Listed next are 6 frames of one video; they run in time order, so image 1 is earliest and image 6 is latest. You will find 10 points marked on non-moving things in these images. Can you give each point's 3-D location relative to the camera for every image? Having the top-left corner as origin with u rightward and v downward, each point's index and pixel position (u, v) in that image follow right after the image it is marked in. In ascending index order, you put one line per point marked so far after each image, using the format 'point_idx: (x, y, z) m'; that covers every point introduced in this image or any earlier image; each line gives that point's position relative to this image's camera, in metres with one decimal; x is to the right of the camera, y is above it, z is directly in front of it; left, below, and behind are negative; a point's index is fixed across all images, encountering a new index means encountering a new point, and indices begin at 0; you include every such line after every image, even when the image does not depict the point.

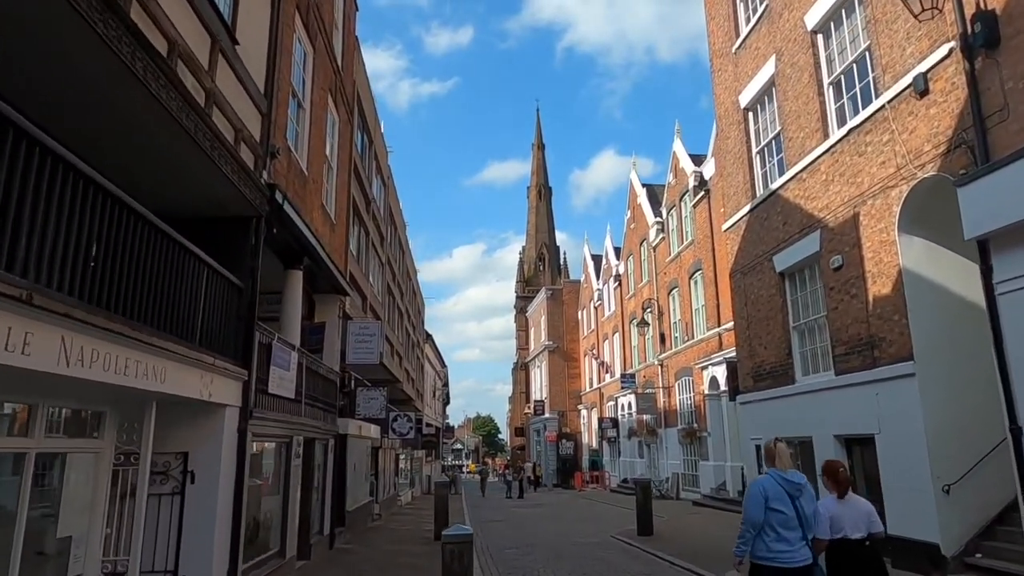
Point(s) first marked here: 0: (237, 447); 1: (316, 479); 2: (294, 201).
0: (-3.3, -1.9, +8.0) m
1: (-3.7, -3.7, +12.7) m
2: (-3.4, +1.4, +10.3) m
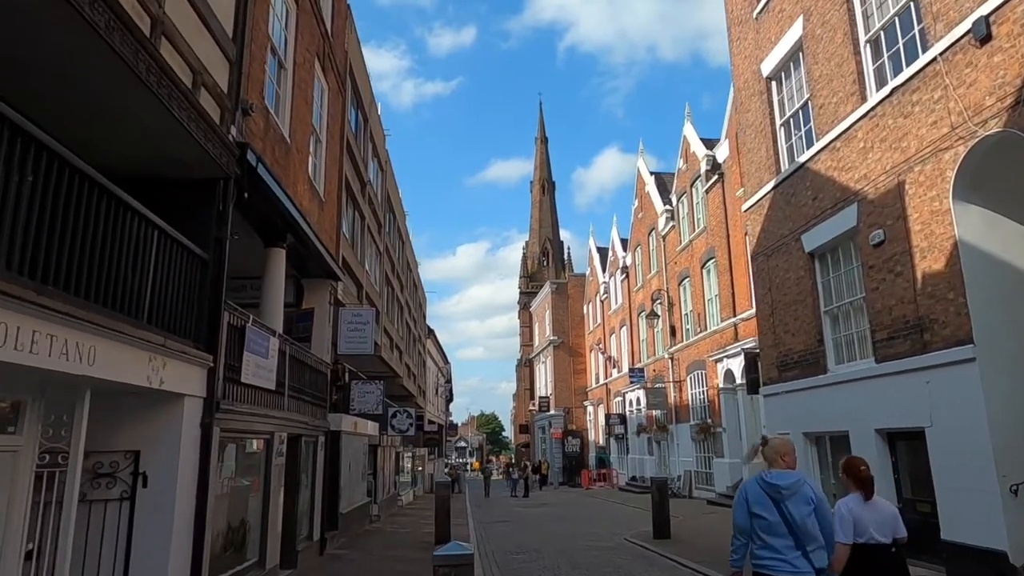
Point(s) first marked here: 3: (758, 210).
0: (-3.2, -1.6, +6.9) m
1: (-3.6, -3.4, +11.6) m
2: (-3.3, +1.7, +9.1) m
3: (+5.6, +1.8, +15.2) m
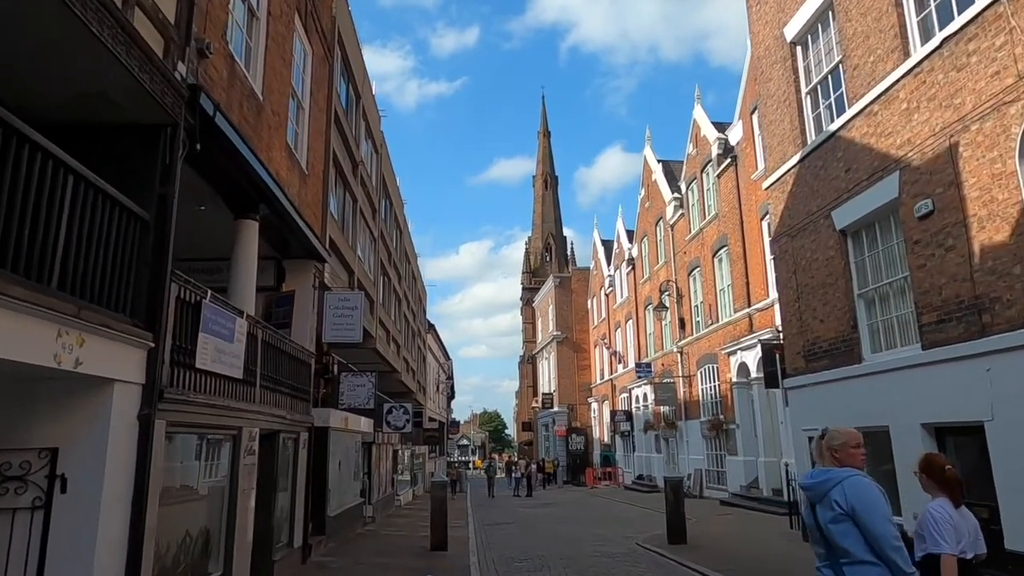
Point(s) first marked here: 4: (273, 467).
0: (-3.2, -1.3, +5.7) m
1: (-3.6, -3.0, +10.4) m
2: (-3.3, +2.0, +8.0) m
3: (+5.6, +2.1, +14.0) m
4: (-3.5, -2.6, +9.8) m
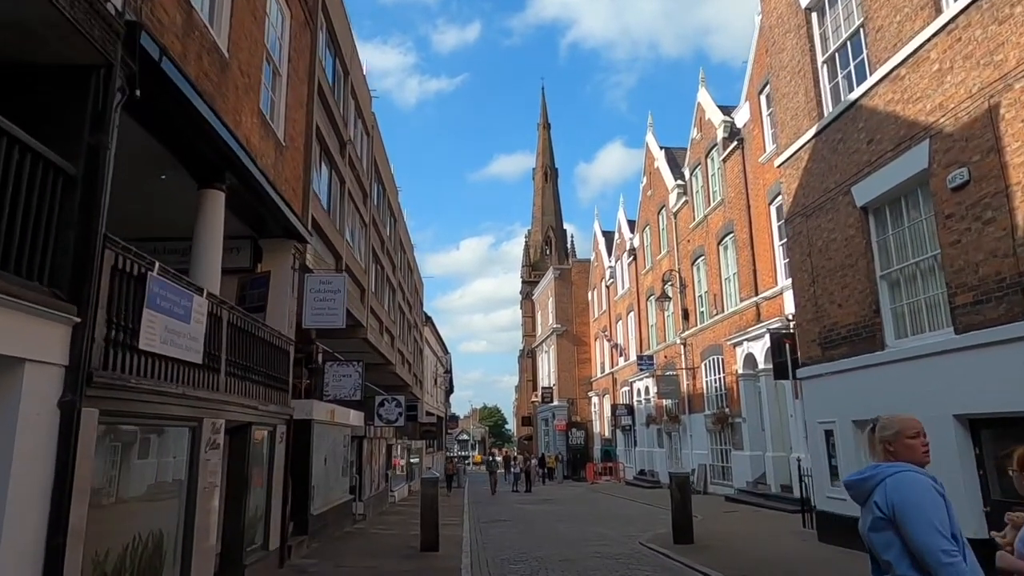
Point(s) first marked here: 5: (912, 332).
0: (-3.3, -1.1, +4.9) m
1: (-3.7, -2.7, +9.6) m
2: (-3.4, +2.3, +7.1) m
3: (+5.5, +2.4, +13.1) m
4: (-3.6, -2.4, +9.0) m
5: (+6.0, -0.7, +10.0) m
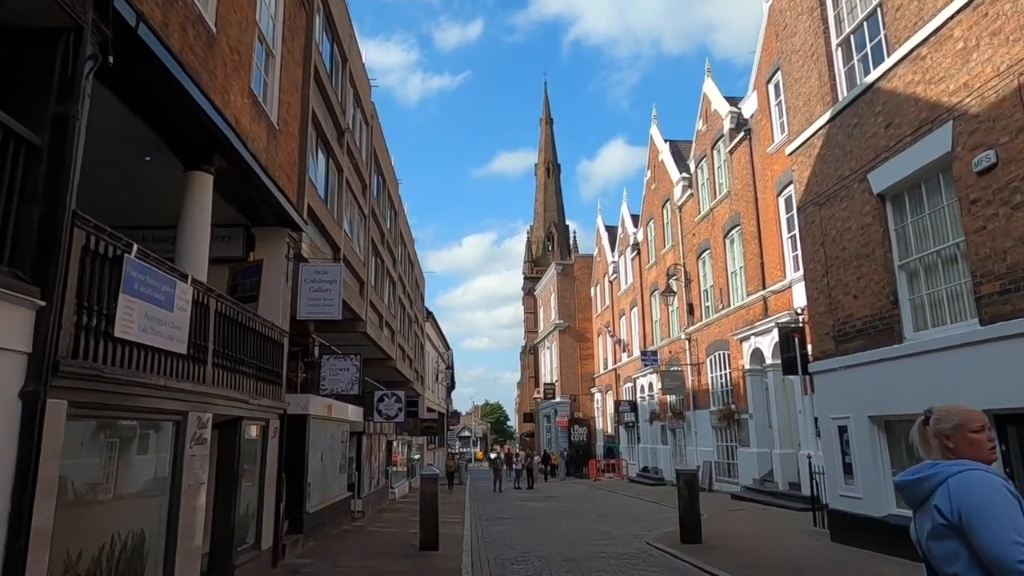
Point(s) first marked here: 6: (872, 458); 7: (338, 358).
0: (-3.3, -0.9, +4.5) m
1: (-3.6, -2.6, +9.2) m
2: (-3.4, +2.4, +6.7) m
3: (+5.6, +2.6, +12.6) m
4: (-3.6, -2.2, +8.6) m
5: (+6.1, -0.5, +9.6) m
6: (+5.8, -2.7, +10.7) m
7: (-3.4, -1.4, +12.9) m
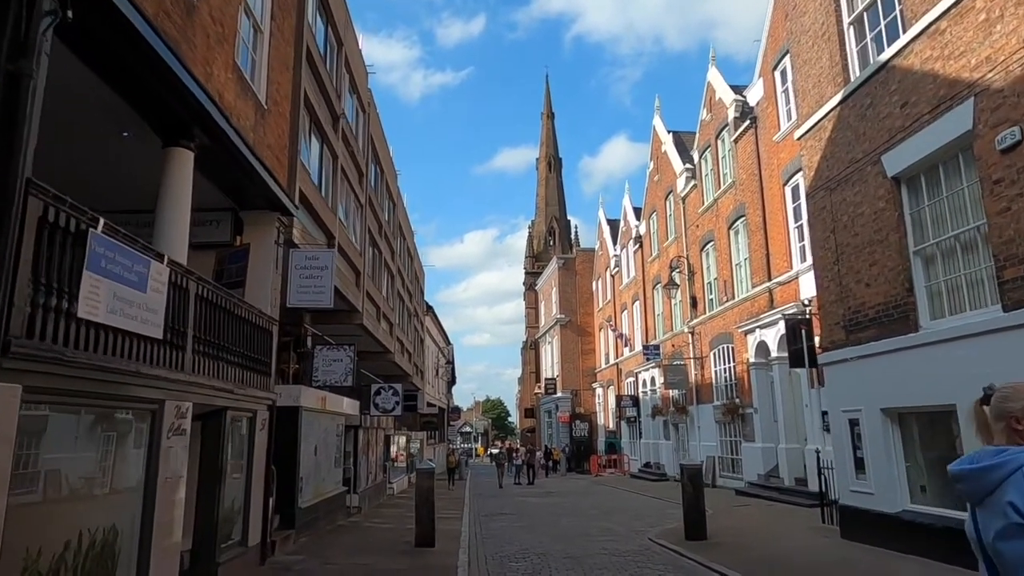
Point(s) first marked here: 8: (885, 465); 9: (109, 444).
0: (-3.3, -0.8, +4.1) m
1: (-3.7, -2.4, +8.8) m
2: (-3.4, +2.6, +6.3) m
3: (+5.6, +2.8, +12.2) m
4: (-3.6, -2.0, +8.2) m
5: (+6.0, -0.3, +9.2) m
6: (+5.8, -2.5, +10.3) m
7: (-3.4, -1.1, +12.5) m
8: (+5.8, -2.7, +10.3) m
9: (-3.6, -1.4, +6.0) m
